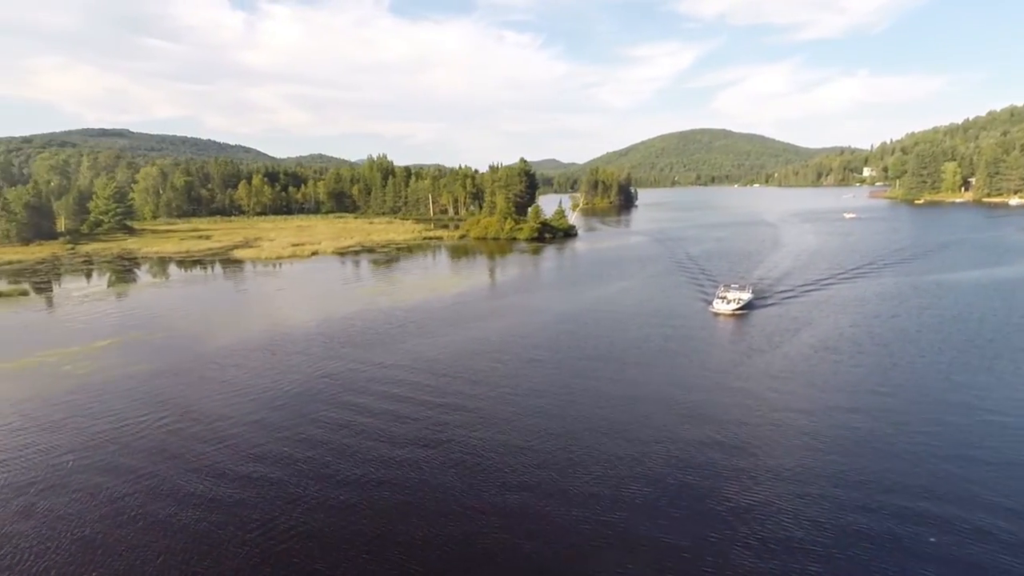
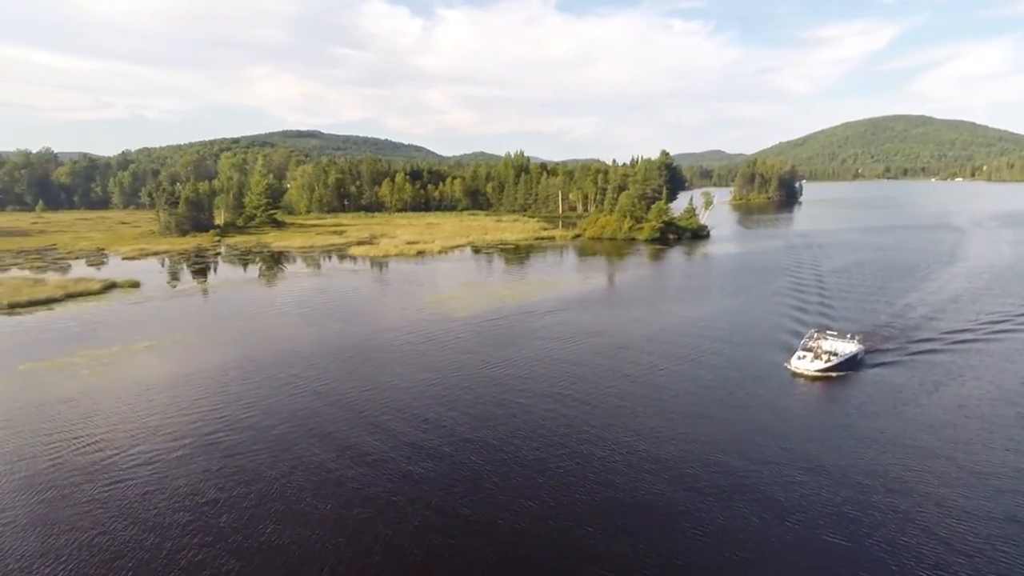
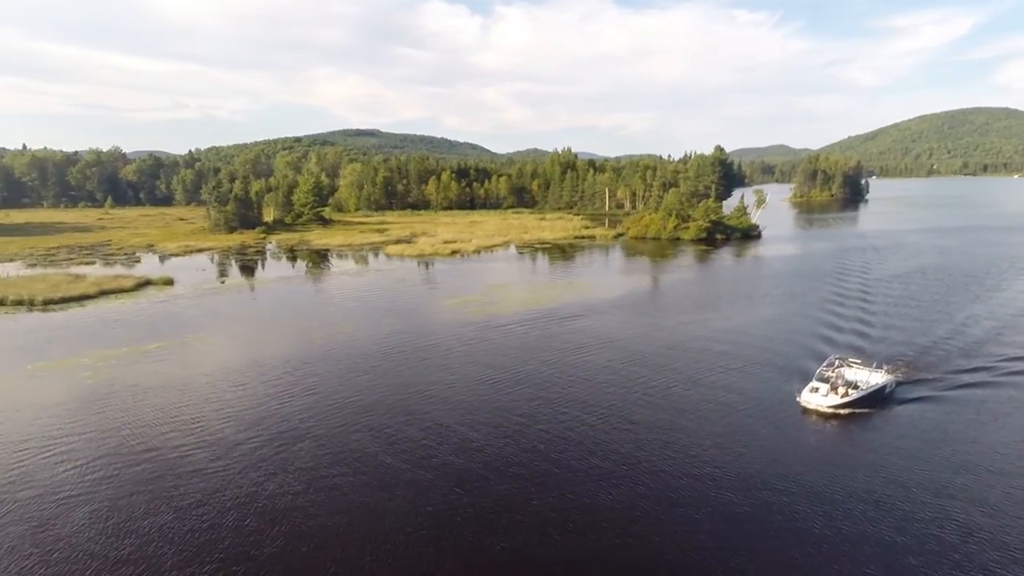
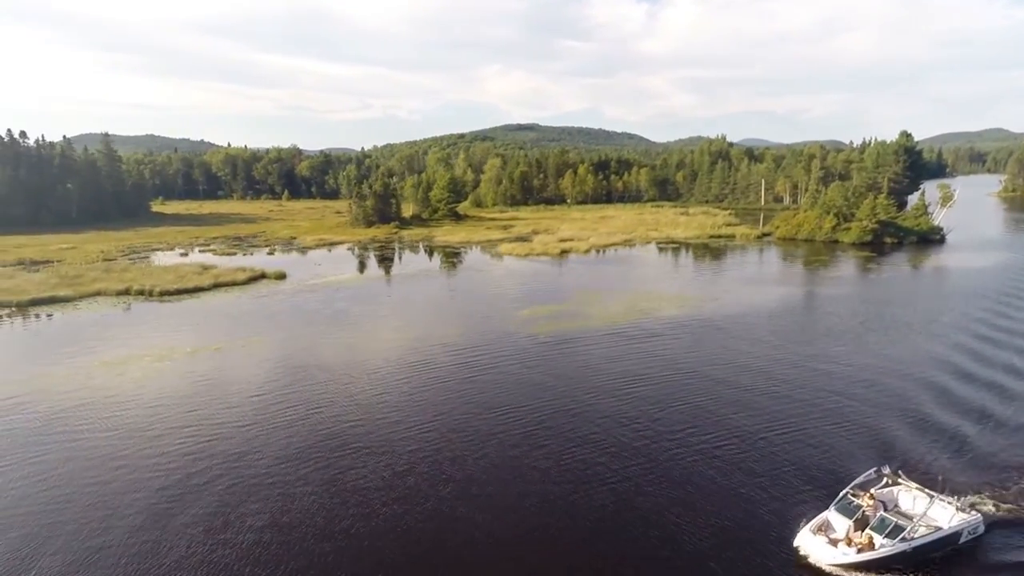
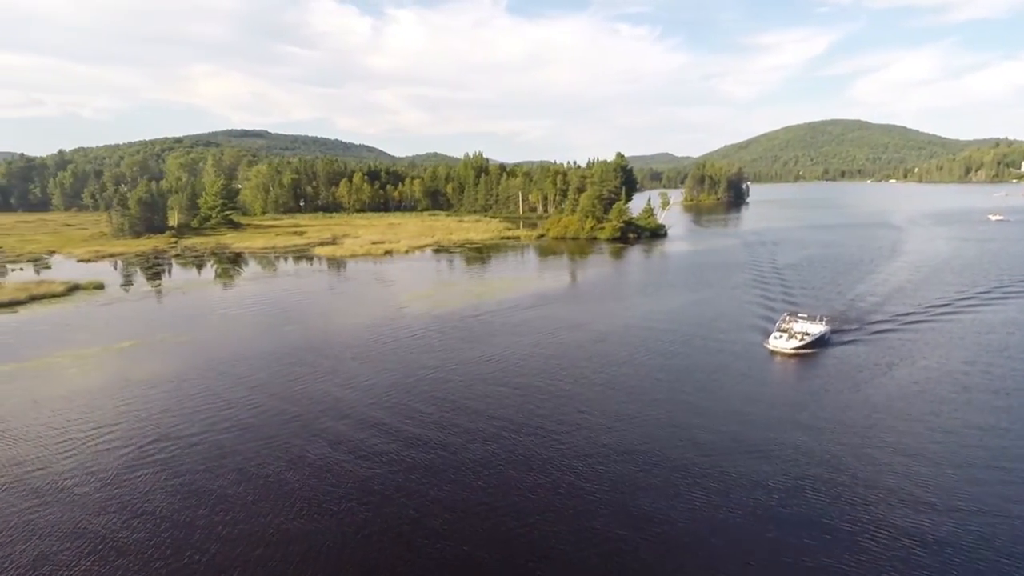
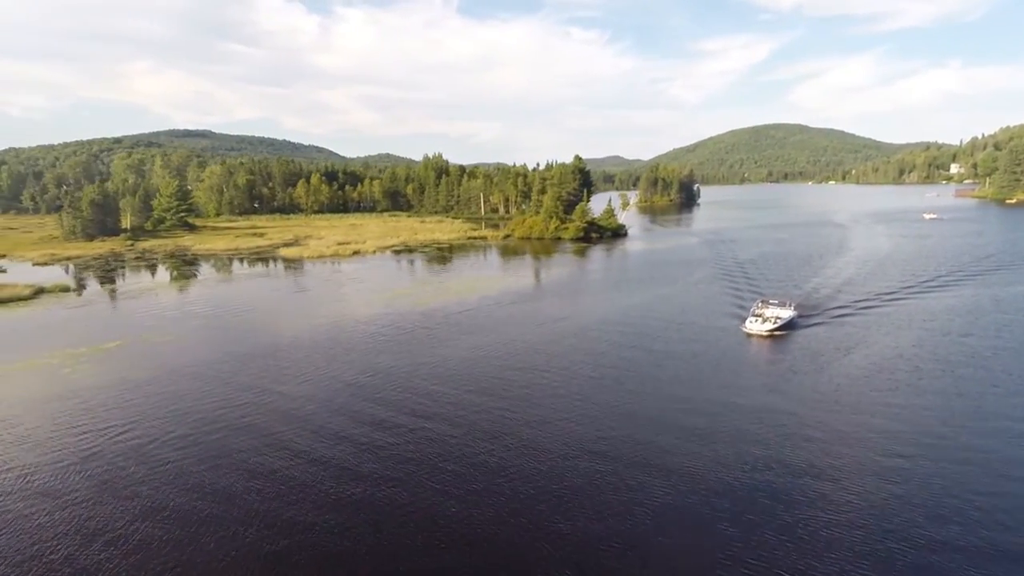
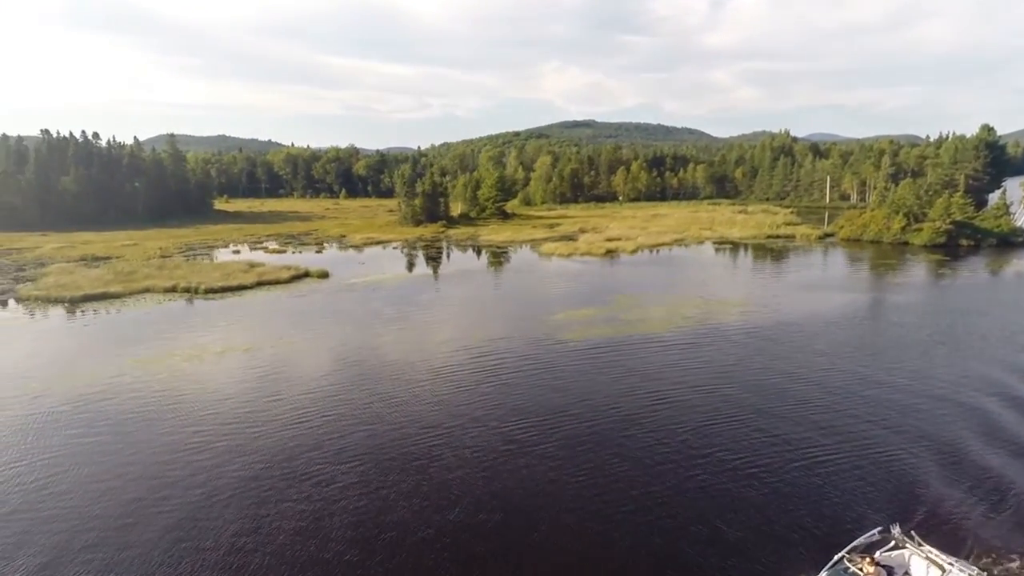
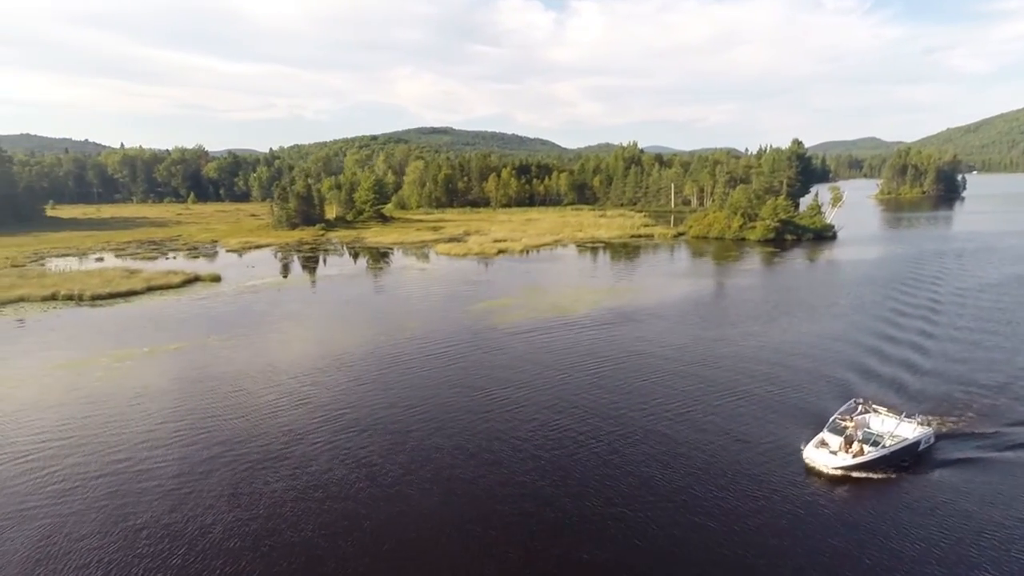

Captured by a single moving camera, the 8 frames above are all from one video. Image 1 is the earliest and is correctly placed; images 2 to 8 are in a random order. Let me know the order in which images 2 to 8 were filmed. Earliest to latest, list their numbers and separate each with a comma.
6, 5, 2, 3, 8, 4, 7
